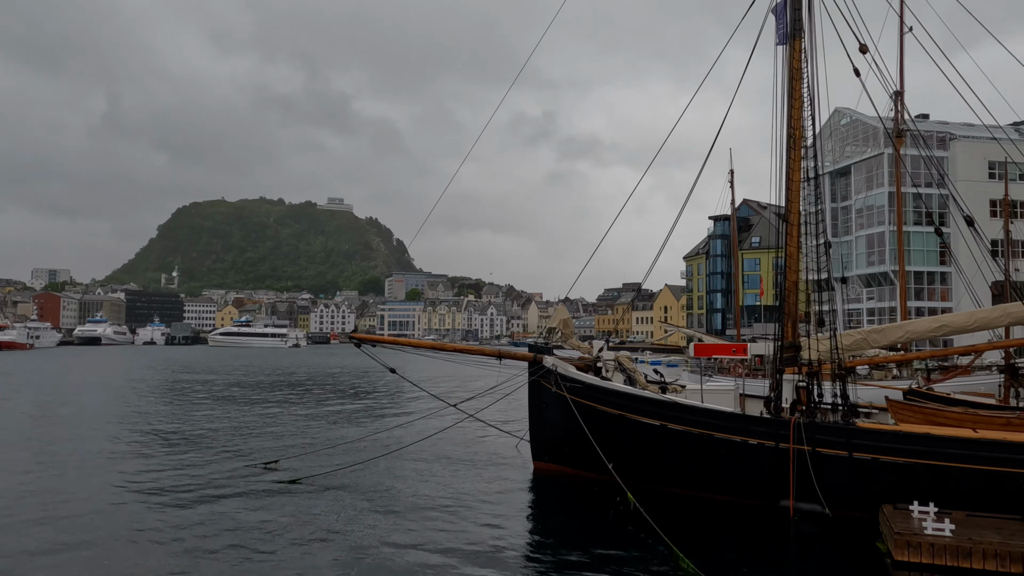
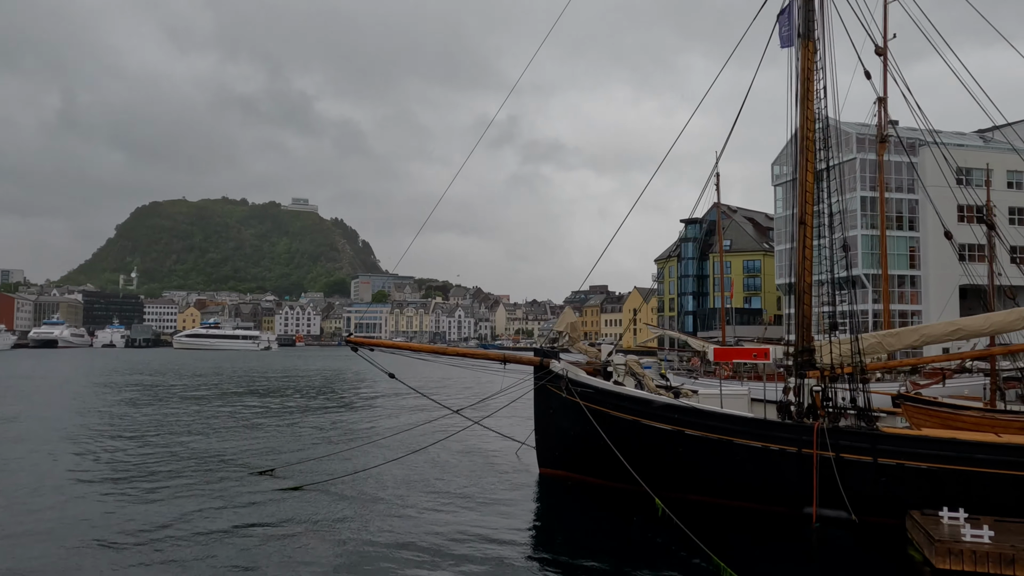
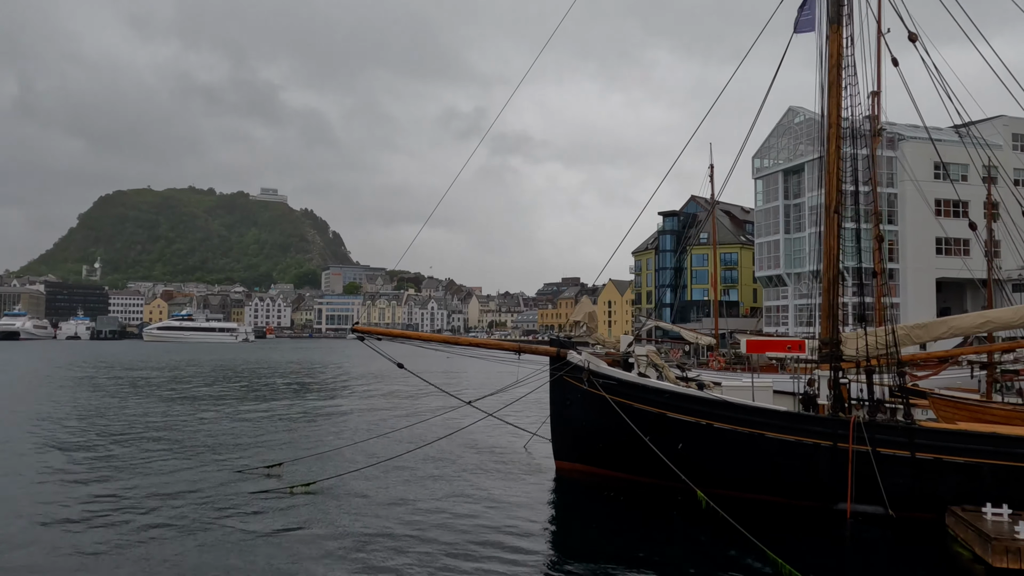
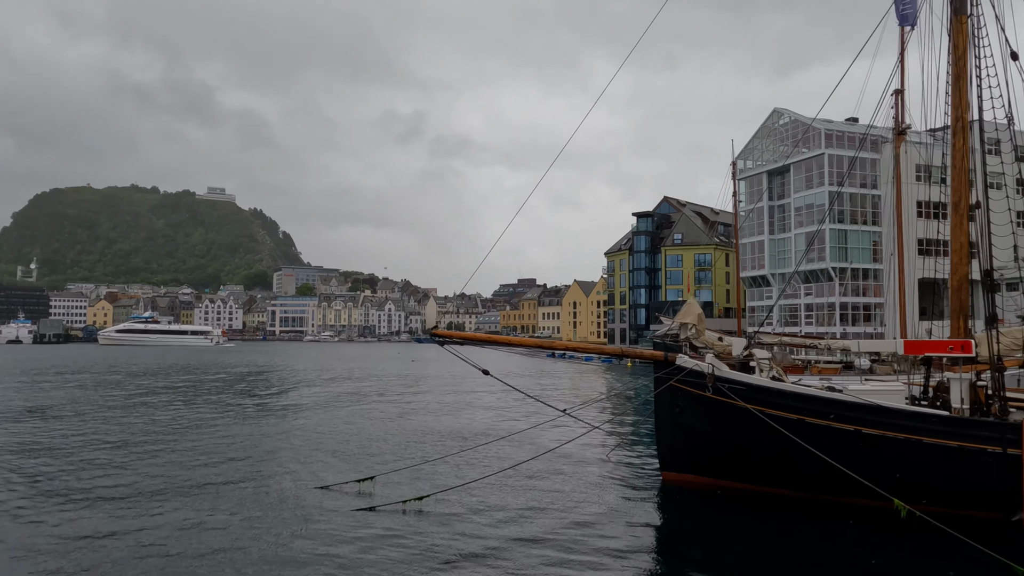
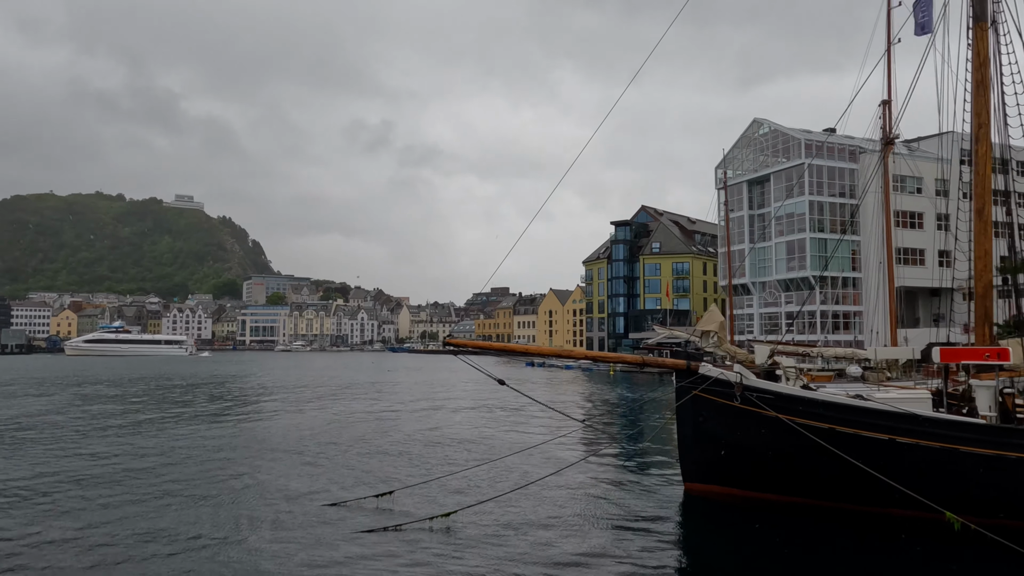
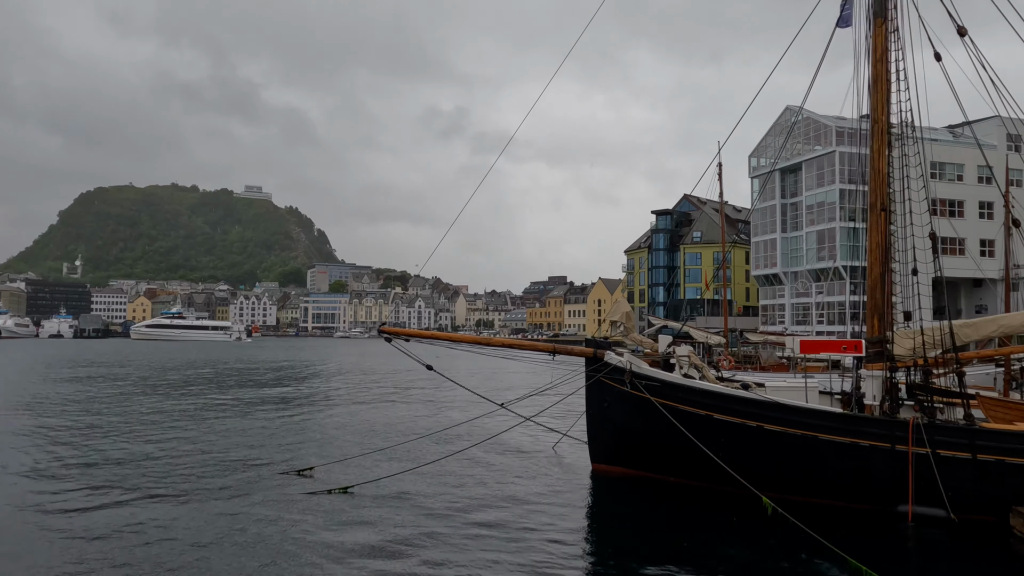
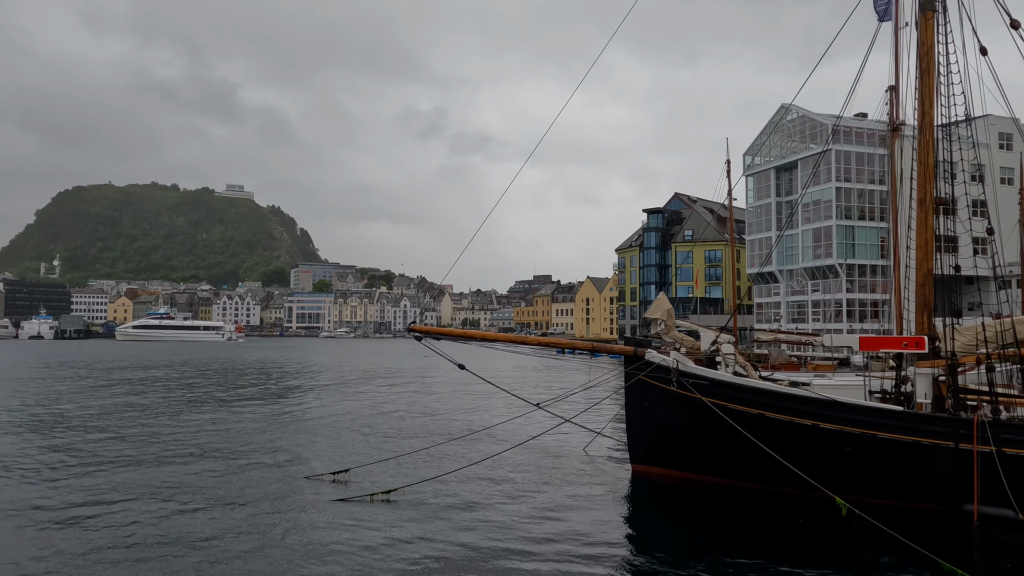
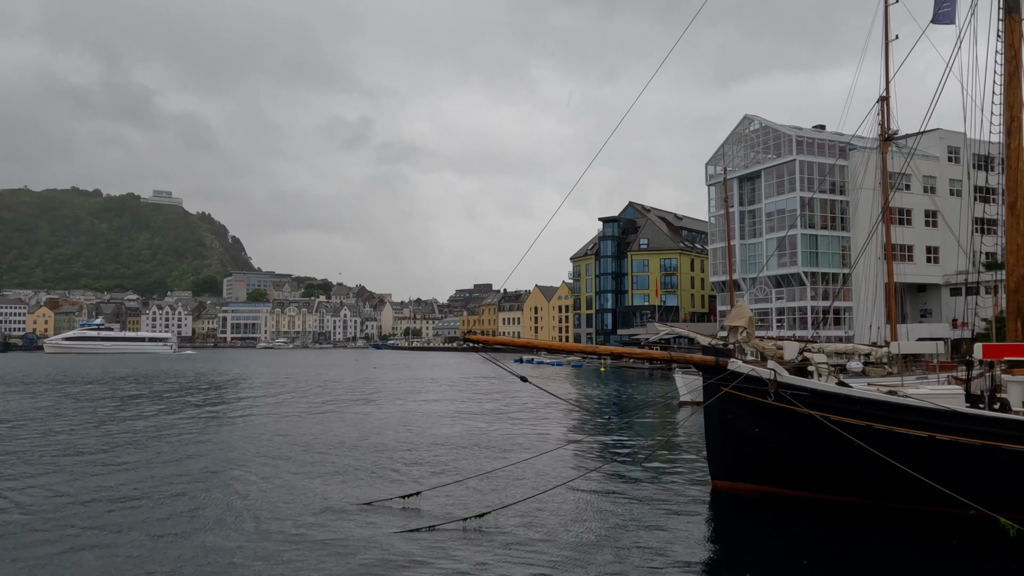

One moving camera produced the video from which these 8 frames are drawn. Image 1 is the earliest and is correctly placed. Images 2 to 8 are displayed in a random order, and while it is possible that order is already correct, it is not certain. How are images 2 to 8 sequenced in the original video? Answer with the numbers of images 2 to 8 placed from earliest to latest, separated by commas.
2, 3, 6, 7, 4, 5, 8
